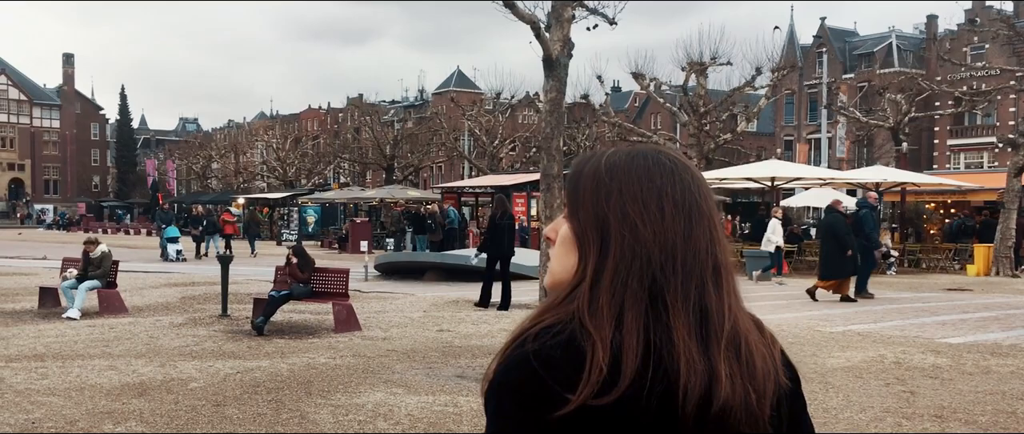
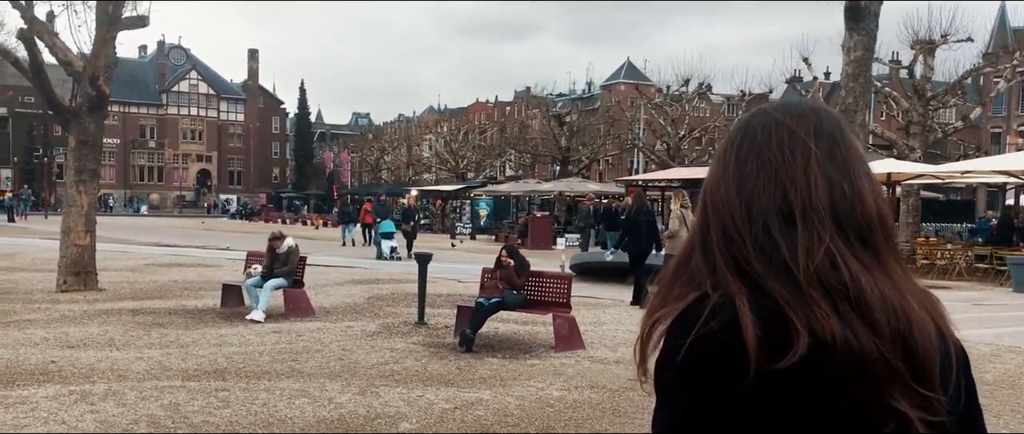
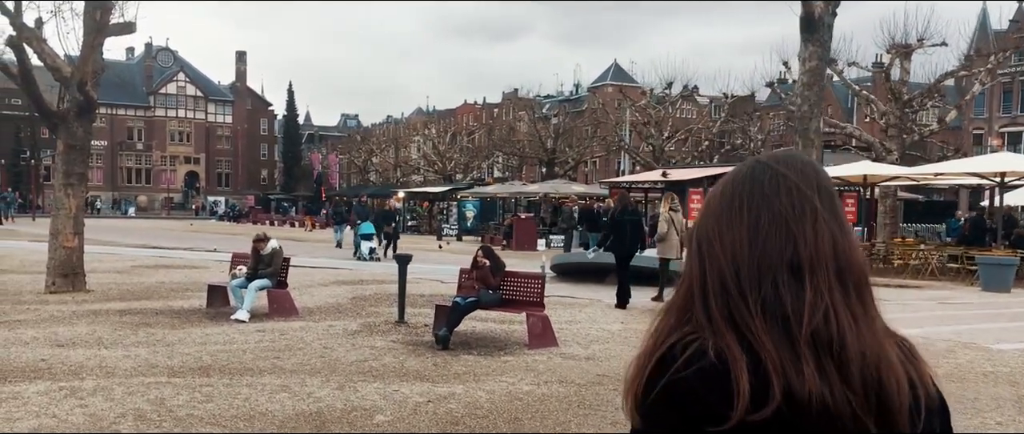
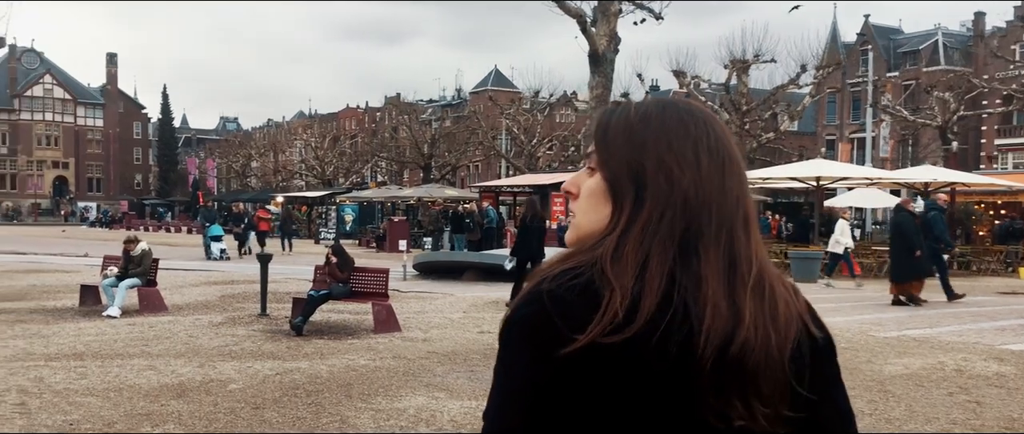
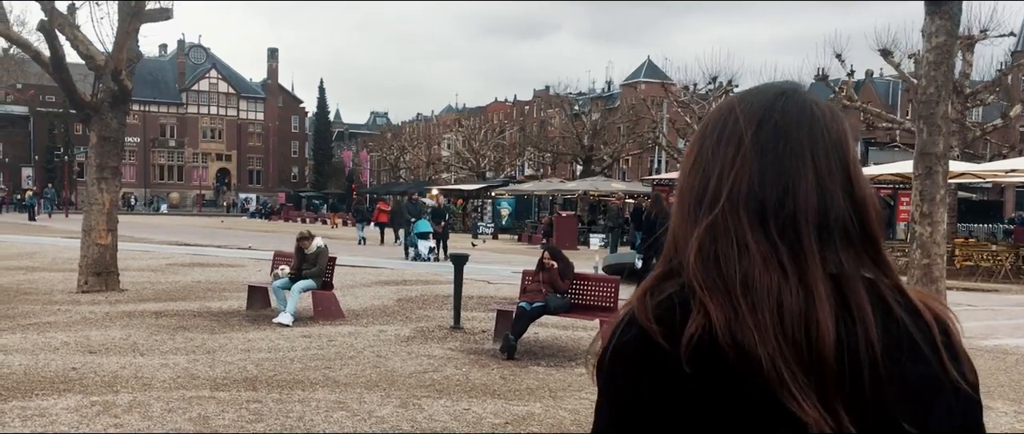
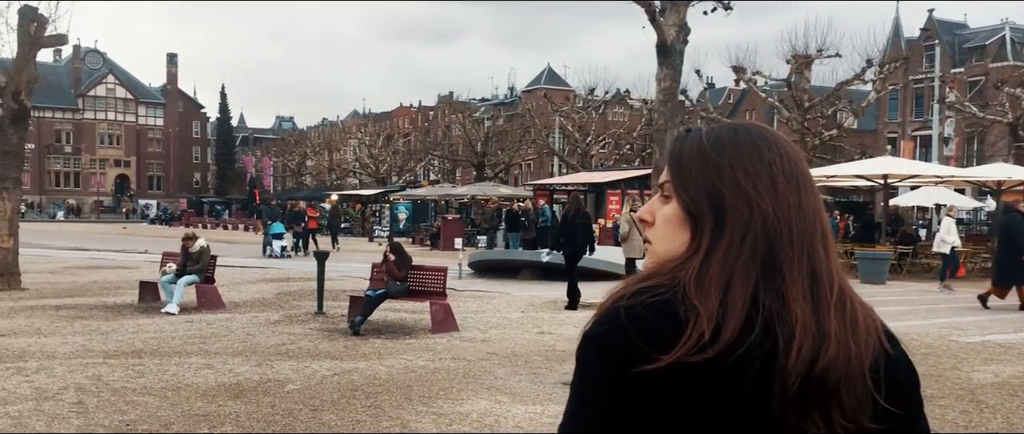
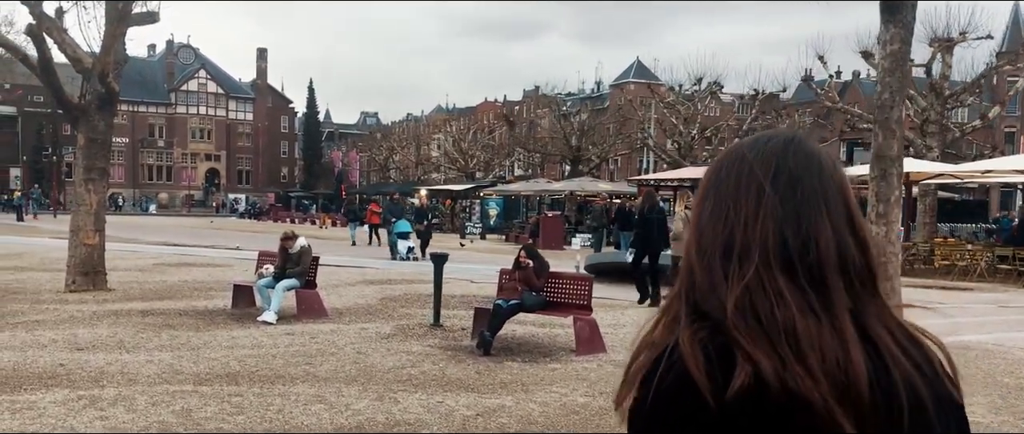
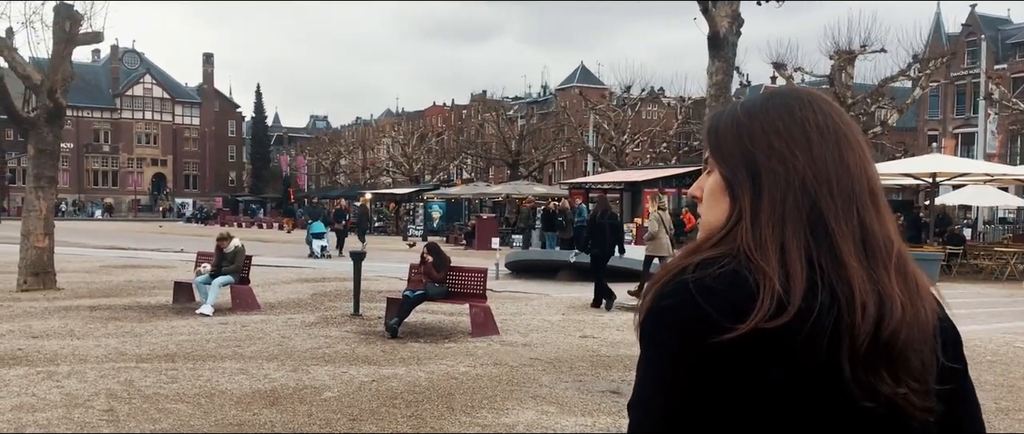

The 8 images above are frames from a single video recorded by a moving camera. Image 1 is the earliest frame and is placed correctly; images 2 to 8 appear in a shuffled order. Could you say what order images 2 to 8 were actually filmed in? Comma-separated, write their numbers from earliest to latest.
4, 6, 8, 3, 2, 7, 5
